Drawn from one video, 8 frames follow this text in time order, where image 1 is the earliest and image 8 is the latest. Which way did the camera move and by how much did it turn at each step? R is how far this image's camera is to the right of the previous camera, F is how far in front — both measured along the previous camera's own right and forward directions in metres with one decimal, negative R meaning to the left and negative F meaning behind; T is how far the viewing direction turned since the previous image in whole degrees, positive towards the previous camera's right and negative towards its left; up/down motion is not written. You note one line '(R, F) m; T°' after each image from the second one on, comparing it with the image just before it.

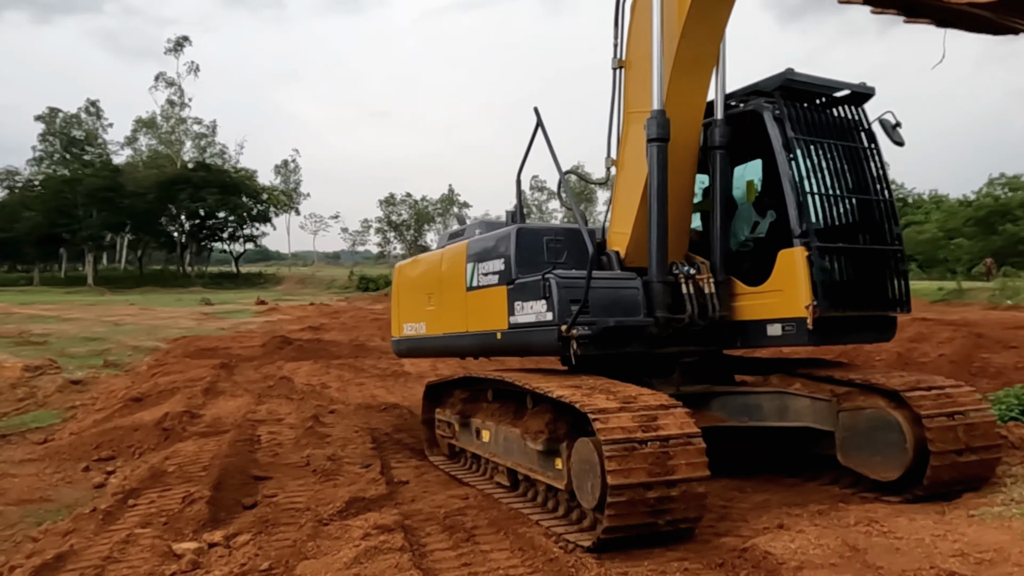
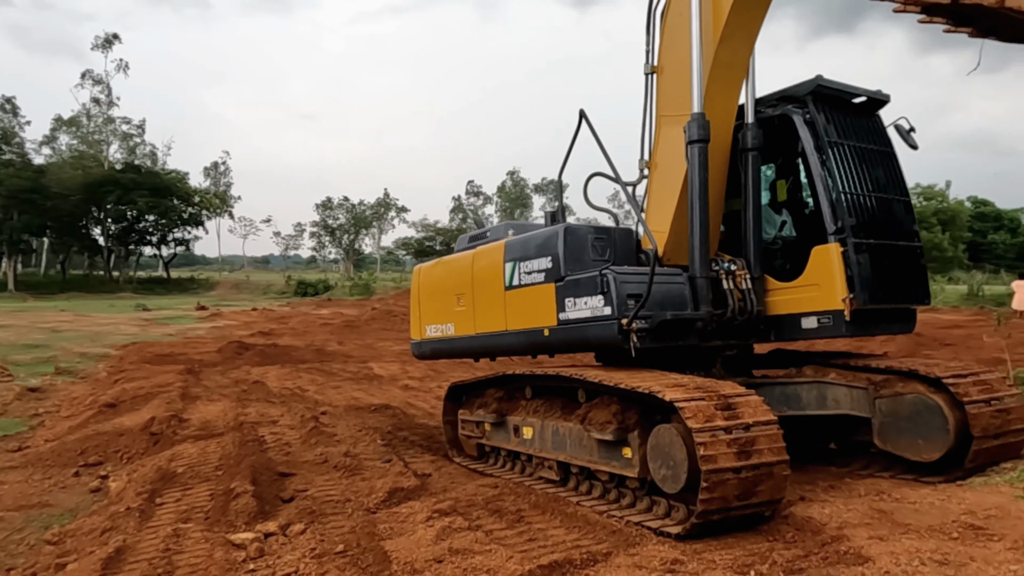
(-0.7, -0.4) m; +5°
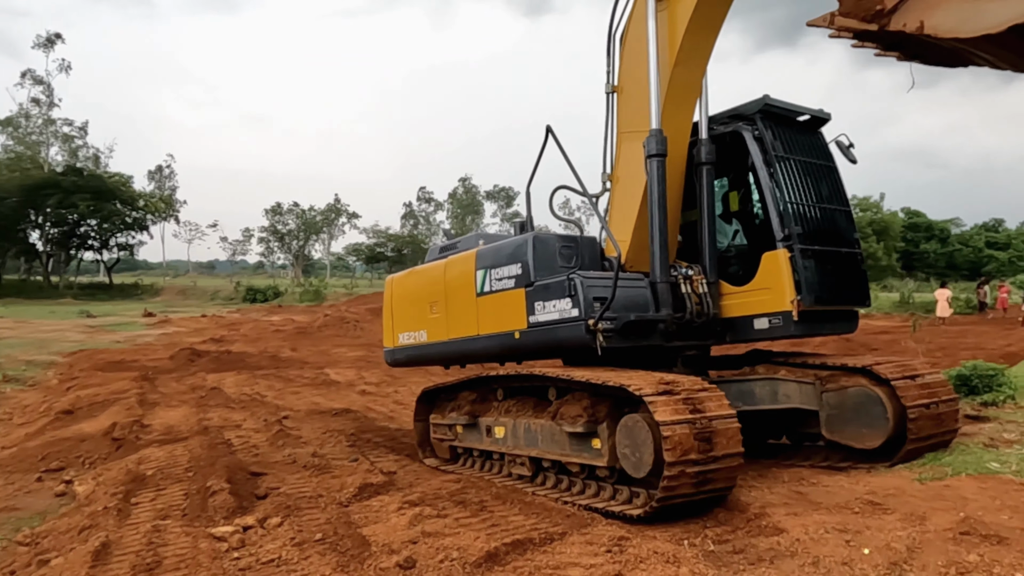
(-0.1, -0.5) m; +4°
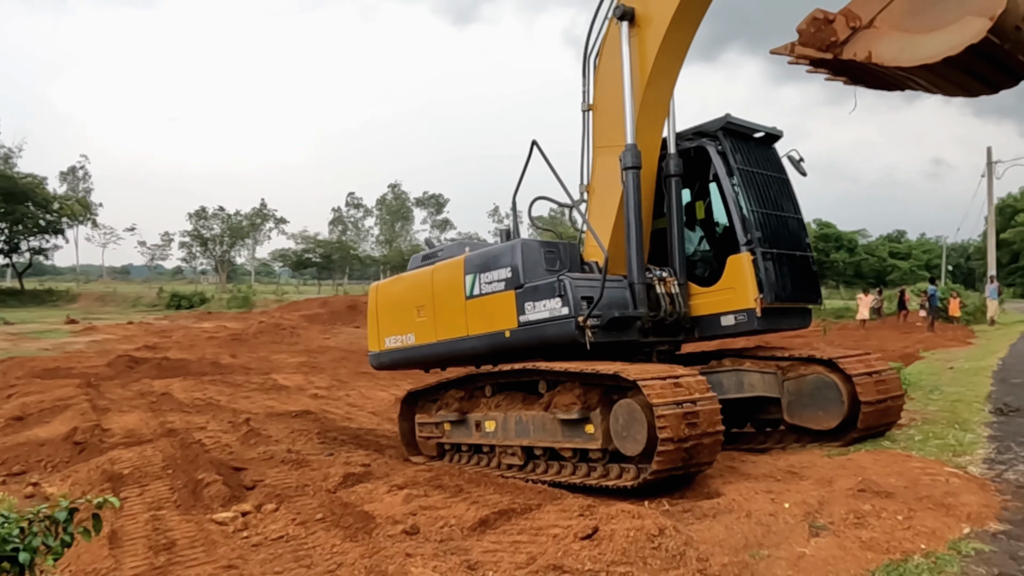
(-0.4, -0.7) m; +5°
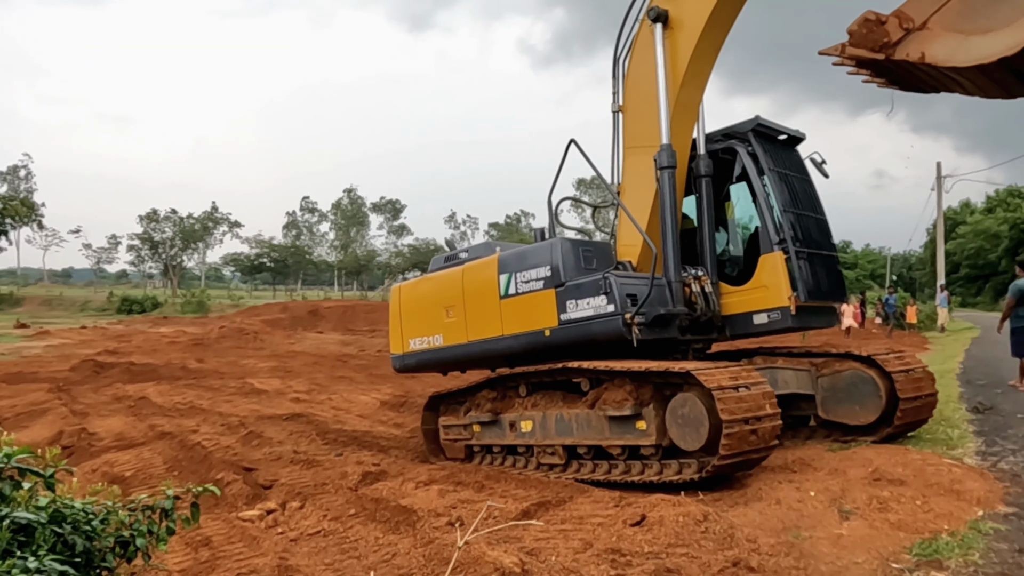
(-0.6, -0.2) m; +4°
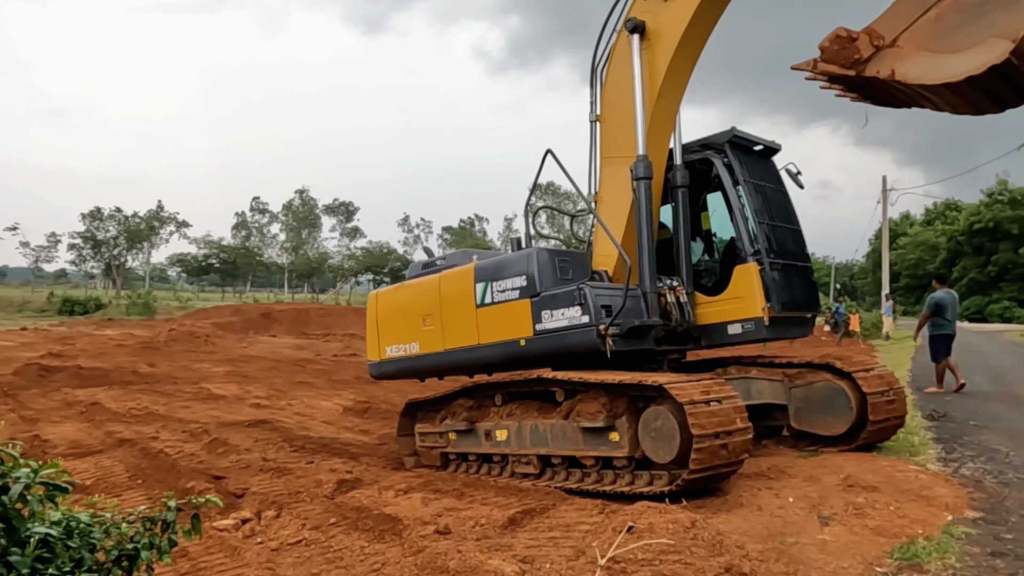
(-0.2, 0.0) m; +4°
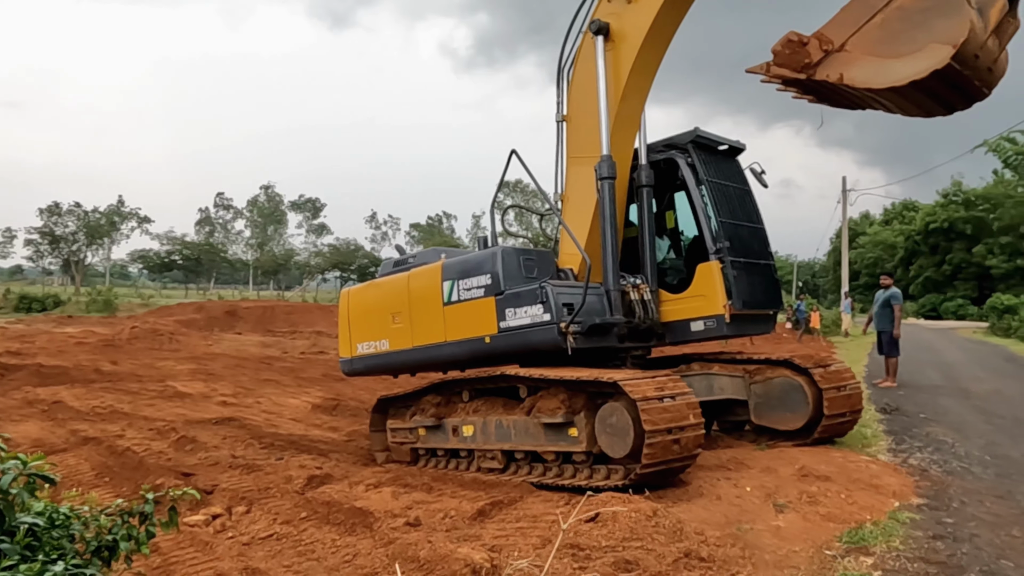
(0.0, -0.1) m; +2°
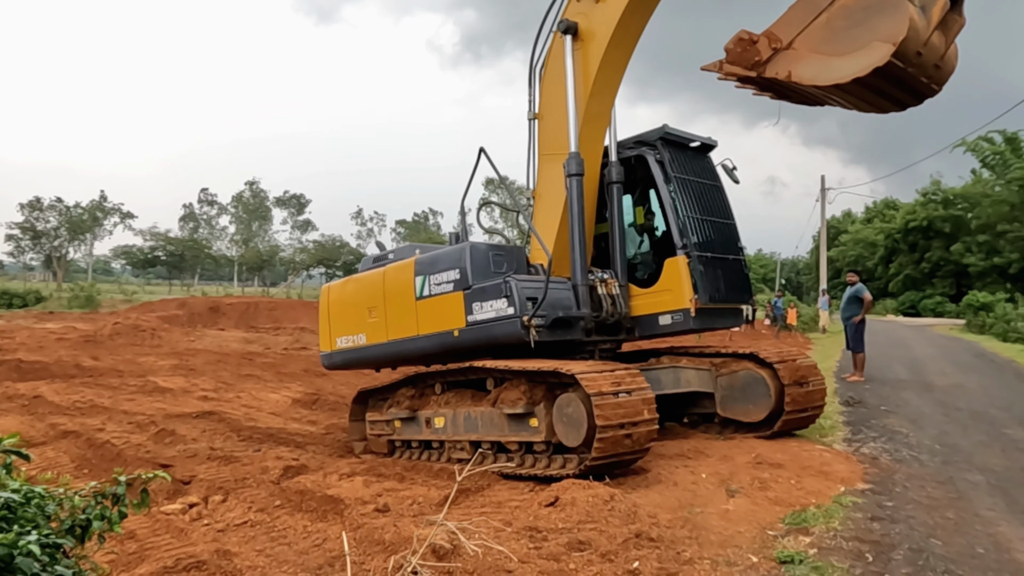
(+0.1, -0.2) m; +1°
